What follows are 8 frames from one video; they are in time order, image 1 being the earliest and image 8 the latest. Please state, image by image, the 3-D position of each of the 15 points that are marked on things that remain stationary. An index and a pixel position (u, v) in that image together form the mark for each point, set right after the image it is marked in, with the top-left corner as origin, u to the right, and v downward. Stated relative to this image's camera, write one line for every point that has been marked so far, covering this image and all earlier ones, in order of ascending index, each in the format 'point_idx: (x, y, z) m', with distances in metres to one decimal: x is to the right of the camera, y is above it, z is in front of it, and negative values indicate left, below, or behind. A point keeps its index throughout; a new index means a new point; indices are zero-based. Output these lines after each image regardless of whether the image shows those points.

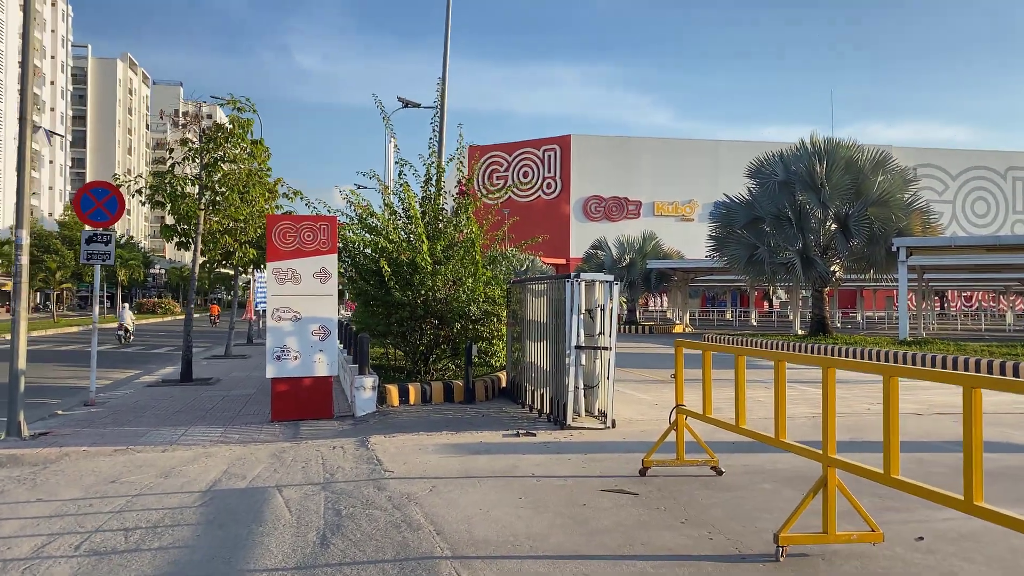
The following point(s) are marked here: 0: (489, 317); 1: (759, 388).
0: (-0.3, -0.4, +11.7) m
1: (+3.6, -1.5, +12.2) m
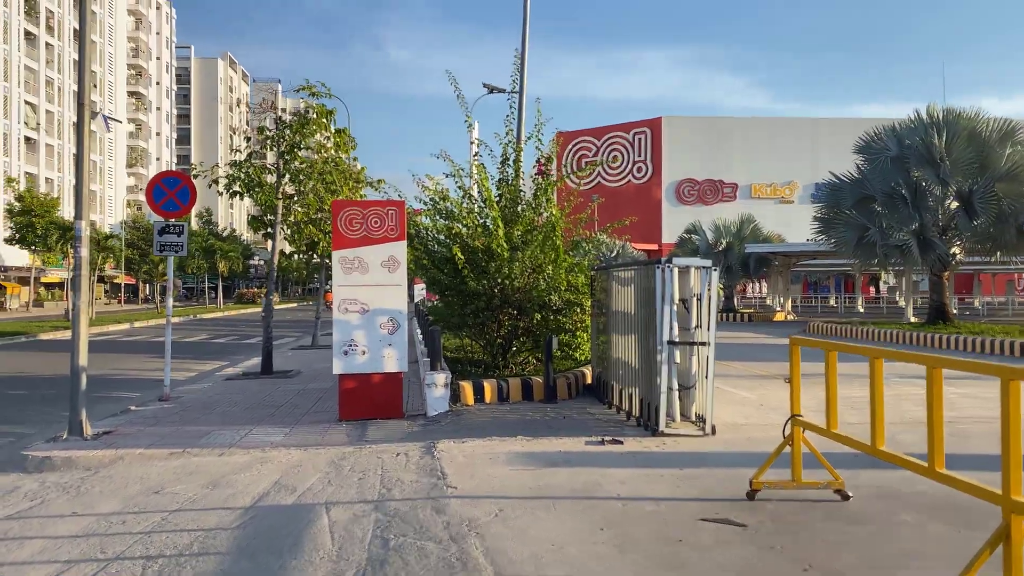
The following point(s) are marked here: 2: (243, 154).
0: (+0.8, -0.3, +10.8) m
1: (+4.8, -1.3, +10.8) m
2: (-4.9, +2.4, +15.1) m
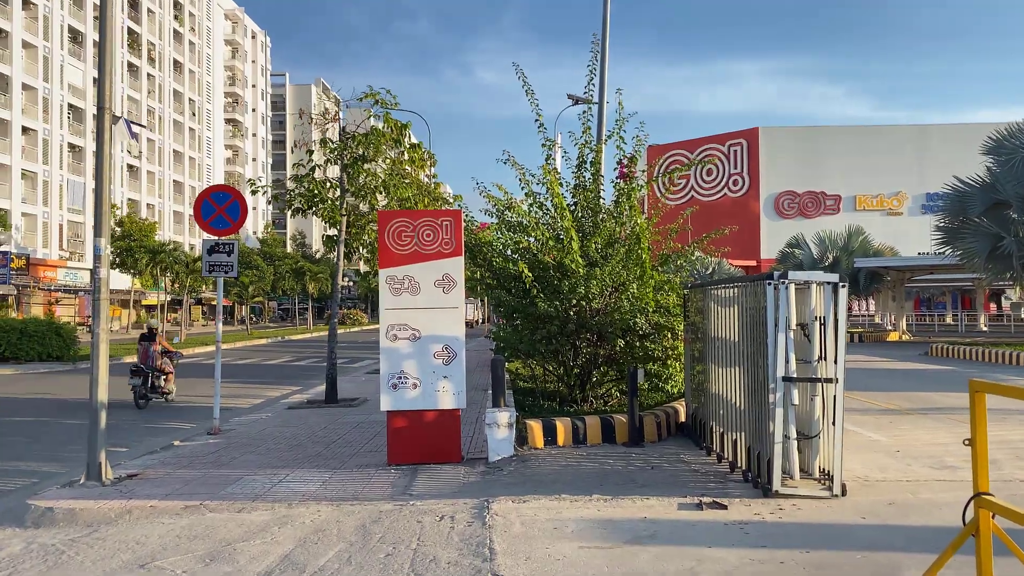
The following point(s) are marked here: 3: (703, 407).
0: (+1.7, -0.5, +9.3) m
1: (+5.6, -1.5, +8.9) m
2: (-3.5, +2.1, +14.3) m
3: (+1.8, -1.2, +8.0) m
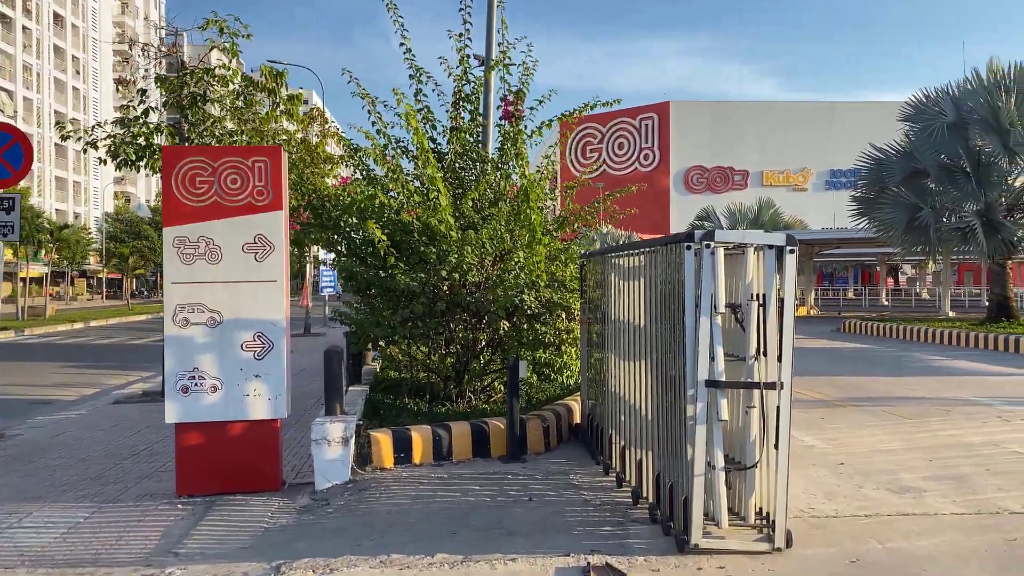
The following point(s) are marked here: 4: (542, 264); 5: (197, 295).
0: (+0.4, -0.2, +7.5) m
1: (+4.3, -1.2, +7.5) m
2: (-5.3, +2.5, +11.9) m
3: (+0.7, -0.9, +6.3) m
4: (+0.3, +0.2, +7.3) m
5: (-2.2, 0.0, +5.7) m
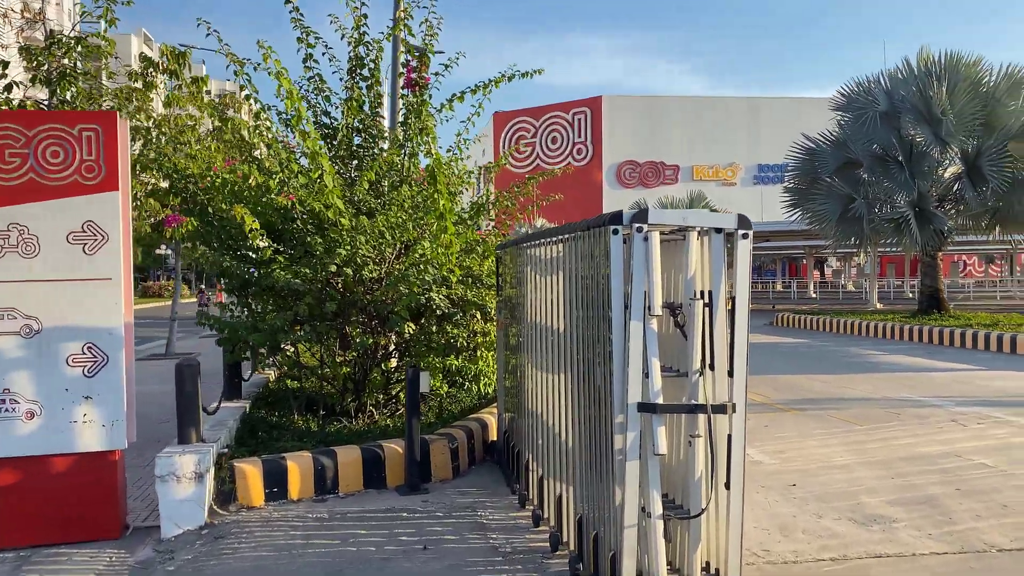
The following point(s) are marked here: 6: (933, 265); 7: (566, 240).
0: (-0.4, -0.2, +6.5) m
1: (+3.6, -1.1, +6.8) m
2: (-6.4, +2.5, +10.4) m
3: (0.0, -0.9, +5.3) m
4: (-0.5, +0.2, +6.3) m
5: (-2.7, 0.0, +4.5) m
6: (+9.6, +0.5, +18.9) m
7: (+0.3, +0.2, +4.0) m
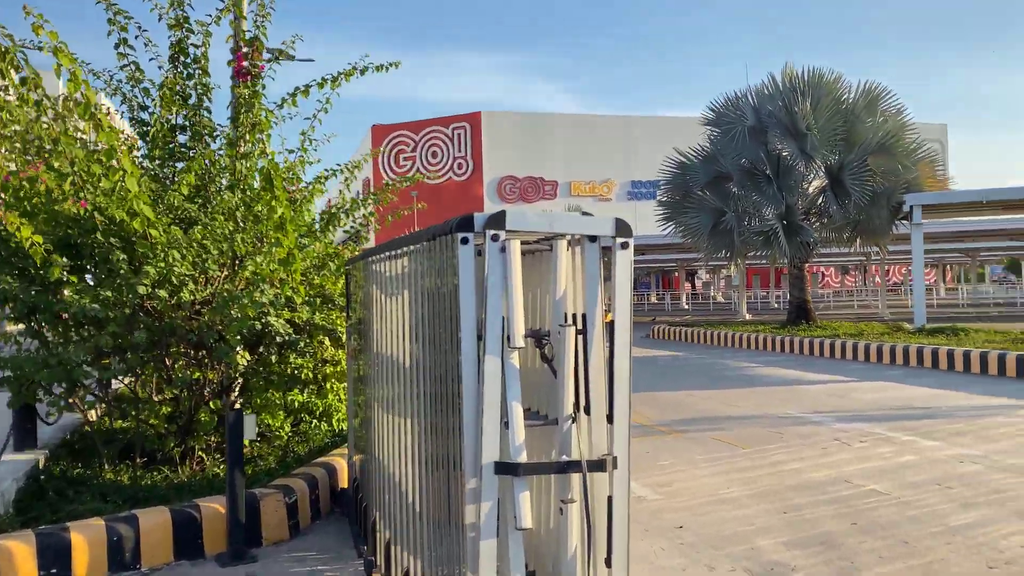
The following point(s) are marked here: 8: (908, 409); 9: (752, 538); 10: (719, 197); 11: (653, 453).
0: (-1.4, -0.3, +5.7) m
1: (+2.5, -1.3, +6.5) m
2: (-7.9, +2.2, +8.7) m
3: (-0.8, -1.0, +4.5) m
4: (-1.4, +0.1, +5.4) m
5: (-3.4, -0.2, +3.3) m
6: (+6.8, +0.3, +19.4) m
7: (-0.4, +0.1, +3.3) m
8: (+3.9, -1.2, +8.2) m
9: (+1.3, -1.3, +4.3) m
10: (+4.6, +2.0, +18.4) m
11: (+1.1, -1.3, +6.6) m
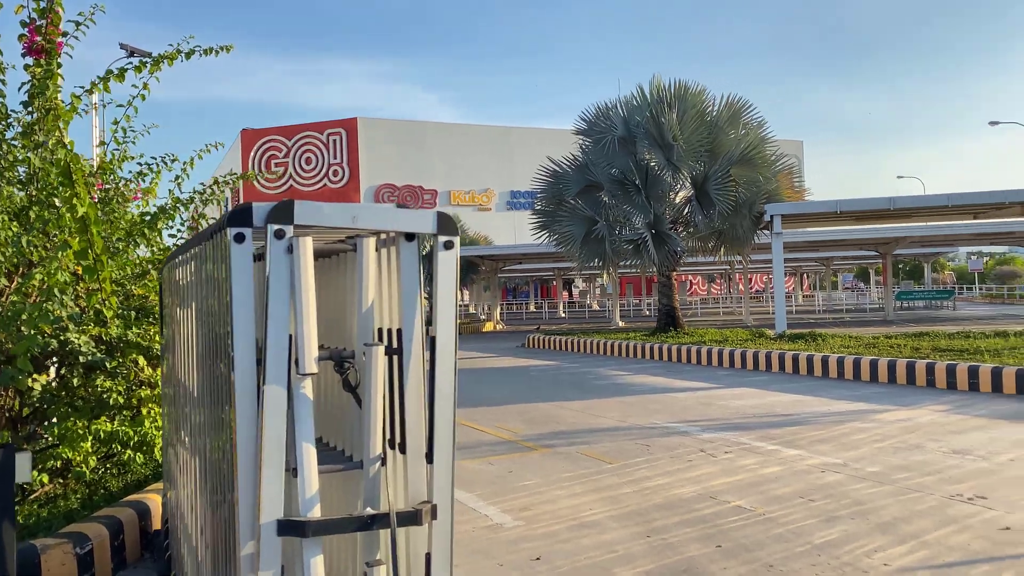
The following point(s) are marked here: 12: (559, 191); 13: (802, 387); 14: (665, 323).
0: (-2.3, -0.4, +4.9) m
1: (+1.4, -1.3, +6.3) m
2: (-9.2, +2.1, +7.0) m
3: (-1.6, -1.1, +3.9) m
4: (-2.3, 0.0, +4.7) m
5: (-4.0, -0.2, +2.3) m
6: (+3.7, +0.1, +19.7) m
7: (-1.0, +0.1, +2.7) m
8: (+2.5, -1.3, +8.1) m
9: (+0.5, -1.3, +4.0) m
10: (+1.7, +1.8, +18.4) m
11: (0.0, -1.4, +6.2) m
12: (+1.1, +2.2, +18.9) m
13: (+3.7, -1.3, +10.7) m
14: (+3.6, -0.8, +19.6) m
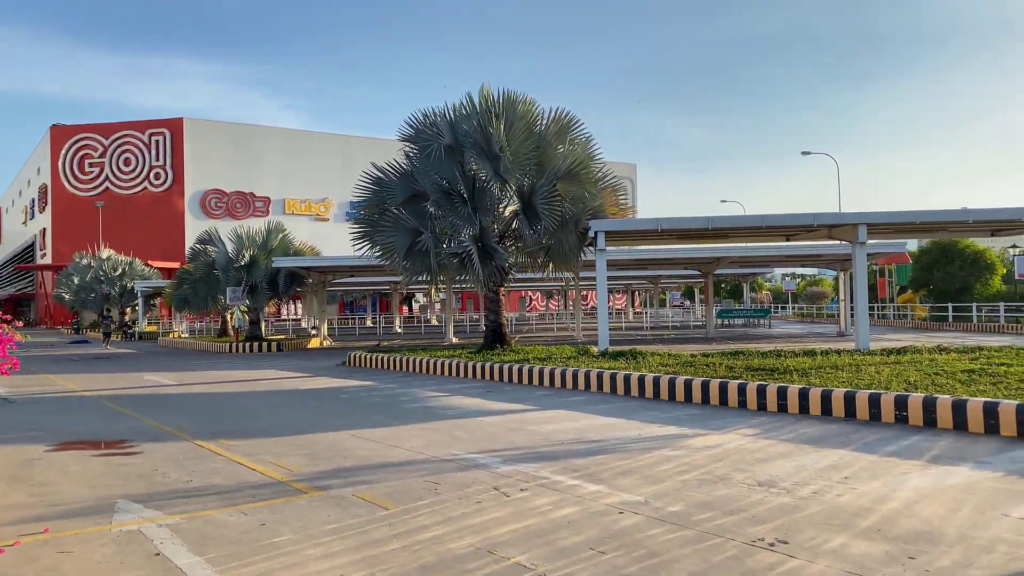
0: (-3.5, -0.4, +3.5) m
1: (-0.1, -1.4, +5.6) m
2: (-10.7, +2.1, +4.3) m
3: (-2.6, -1.1, +2.6) m
4: (-3.5, 0.0, +3.3) m
5: (-4.7, -0.2, +0.6) m
6: (-0.3, -0.3, +19.1) m
7: (-1.9, +0.1, +1.6) m
8: (+0.6, -1.4, +7.5) m
9: (-0.6, -1.4, +3.1) m
10: (-2.1, +1.5, +17.6) m
11: (-1.5, -1.5, +5.2) m
12: (-2.8, +1.9, +17.9) m
13: (+1.3, -1.5, +10.3) m
14: (-0.4, -1.2, +19.0) m
